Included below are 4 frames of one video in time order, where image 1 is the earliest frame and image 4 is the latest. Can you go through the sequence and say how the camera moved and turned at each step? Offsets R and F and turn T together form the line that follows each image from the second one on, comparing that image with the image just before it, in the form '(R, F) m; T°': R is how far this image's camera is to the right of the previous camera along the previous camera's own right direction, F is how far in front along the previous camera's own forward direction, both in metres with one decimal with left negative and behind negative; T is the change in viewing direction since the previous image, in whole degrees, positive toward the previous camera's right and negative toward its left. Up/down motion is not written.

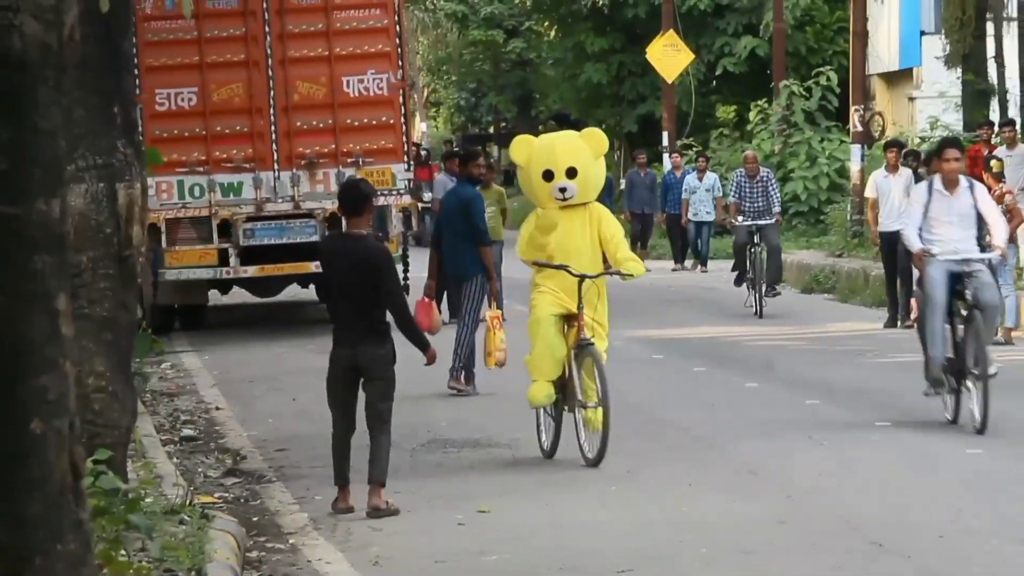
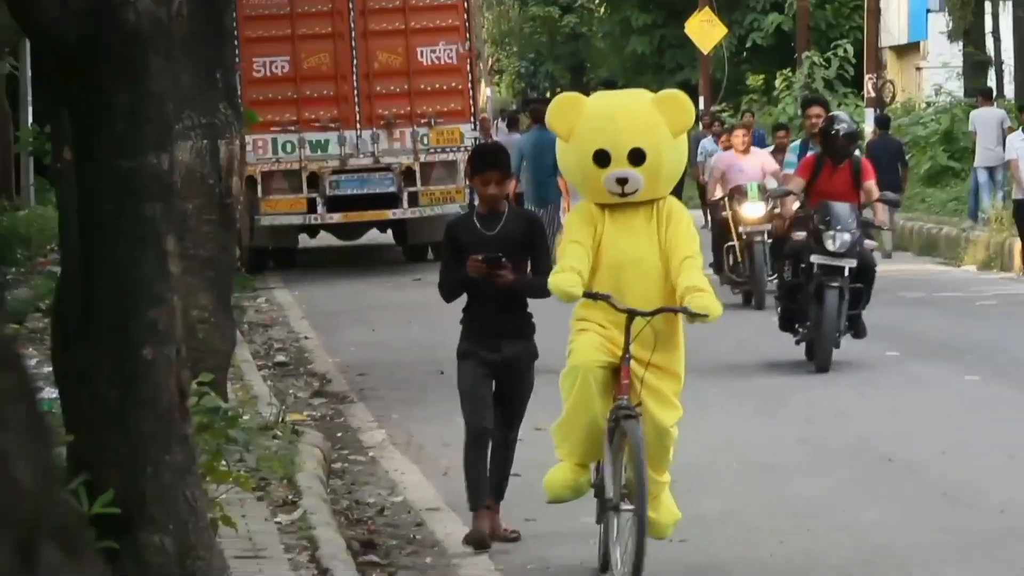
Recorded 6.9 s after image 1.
(0.0, -1.1) m; -2°
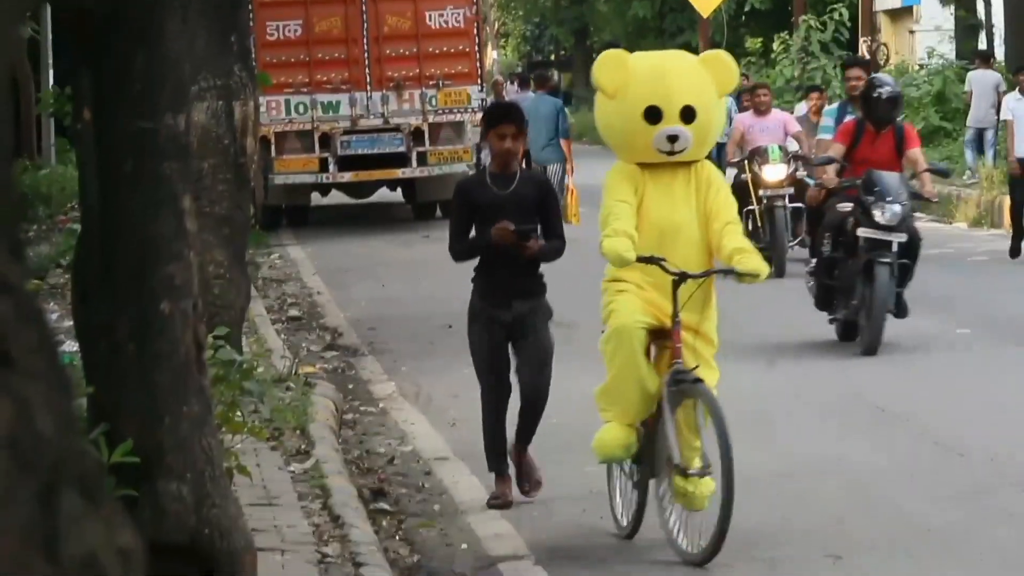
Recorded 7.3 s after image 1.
(0.0, -0.3) m; 0°
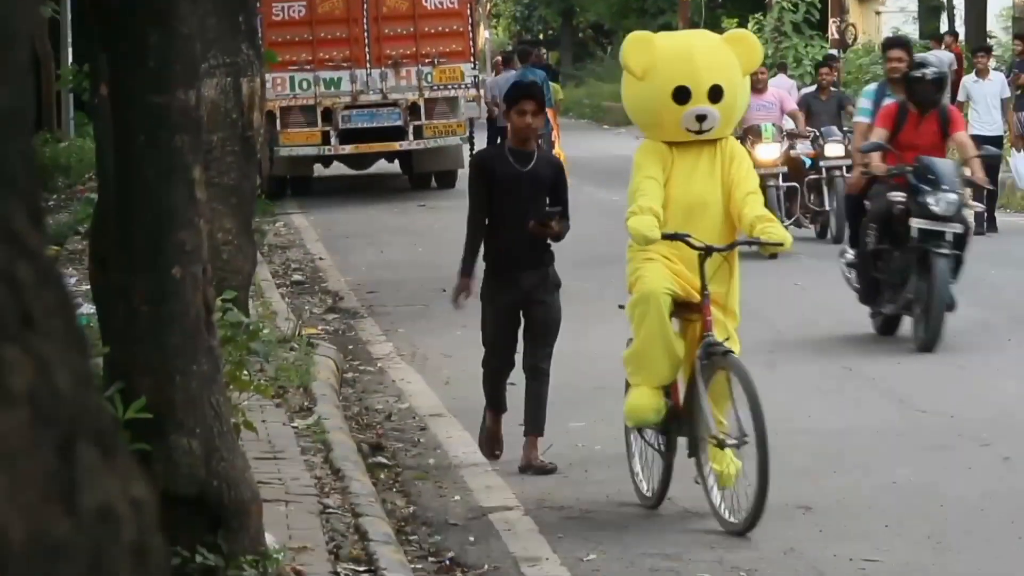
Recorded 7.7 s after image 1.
(+0.2, -0.6) m; -1°
